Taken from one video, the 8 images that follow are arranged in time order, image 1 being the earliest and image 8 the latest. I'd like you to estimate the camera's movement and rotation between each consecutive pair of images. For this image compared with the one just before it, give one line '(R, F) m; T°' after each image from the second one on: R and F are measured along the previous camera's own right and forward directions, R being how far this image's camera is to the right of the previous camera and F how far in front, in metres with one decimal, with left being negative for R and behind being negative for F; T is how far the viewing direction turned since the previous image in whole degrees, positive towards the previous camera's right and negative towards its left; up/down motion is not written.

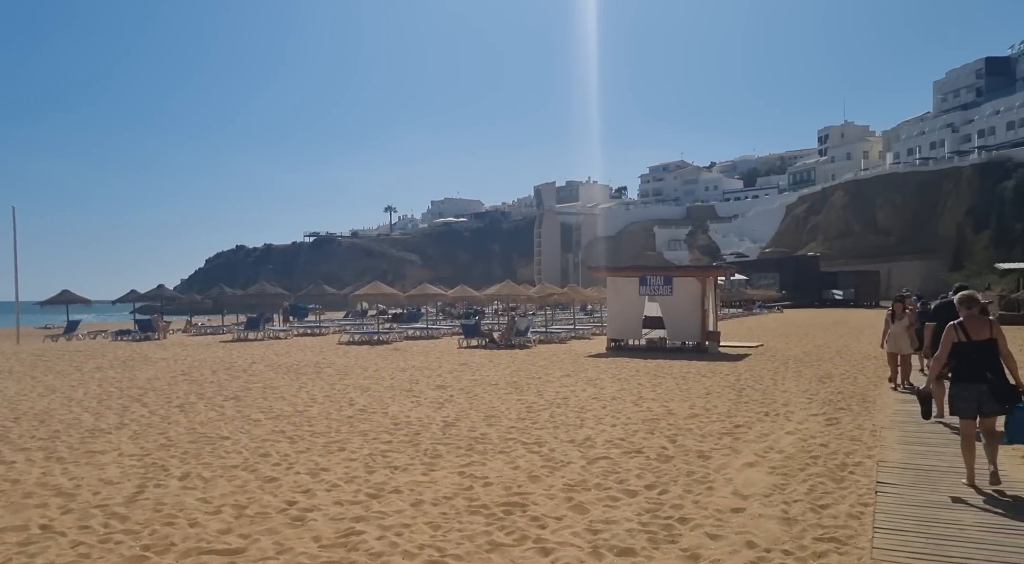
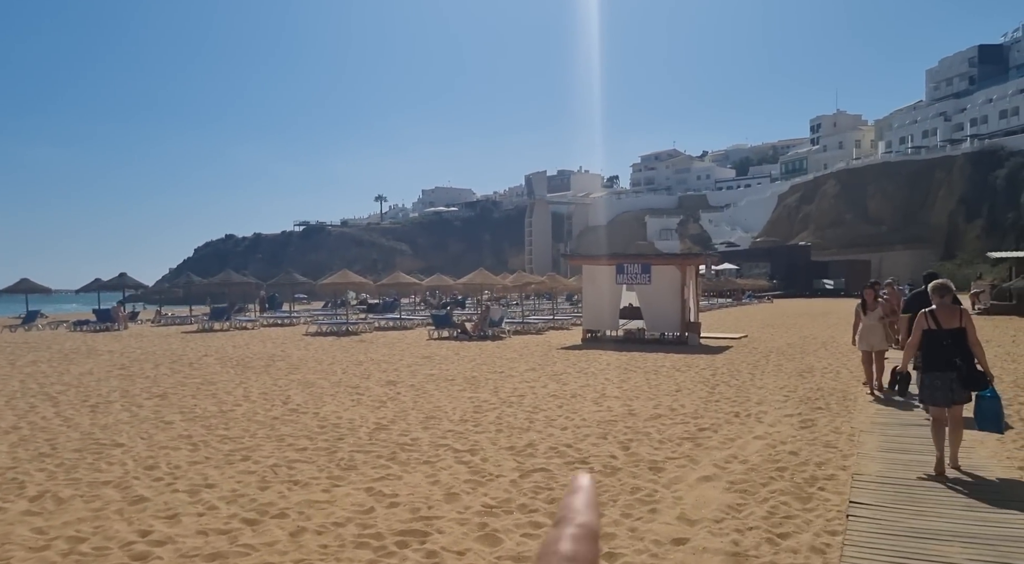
(+0.6, +0.8) m; +1°
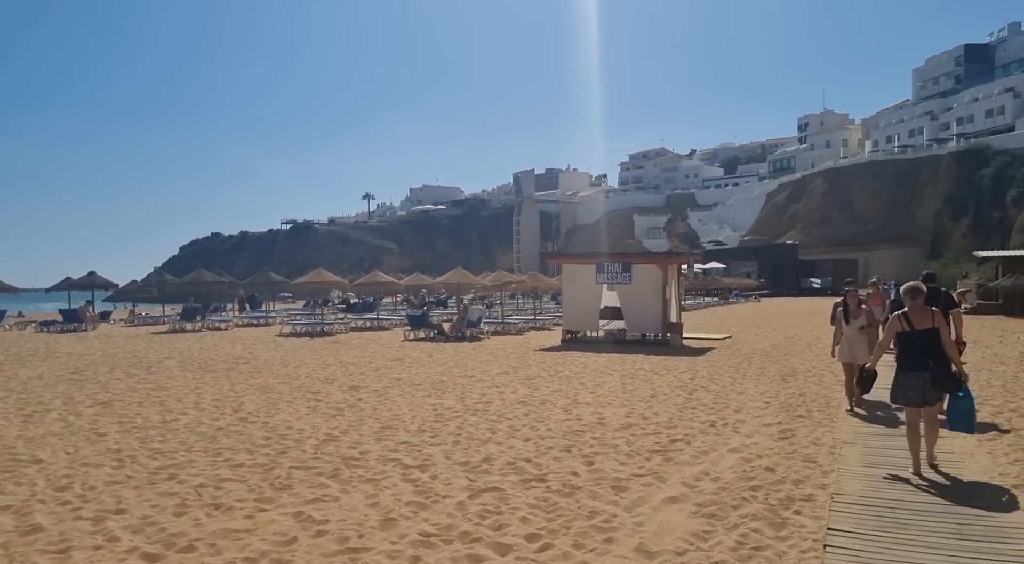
(+0.3, +0.5) m; +1°
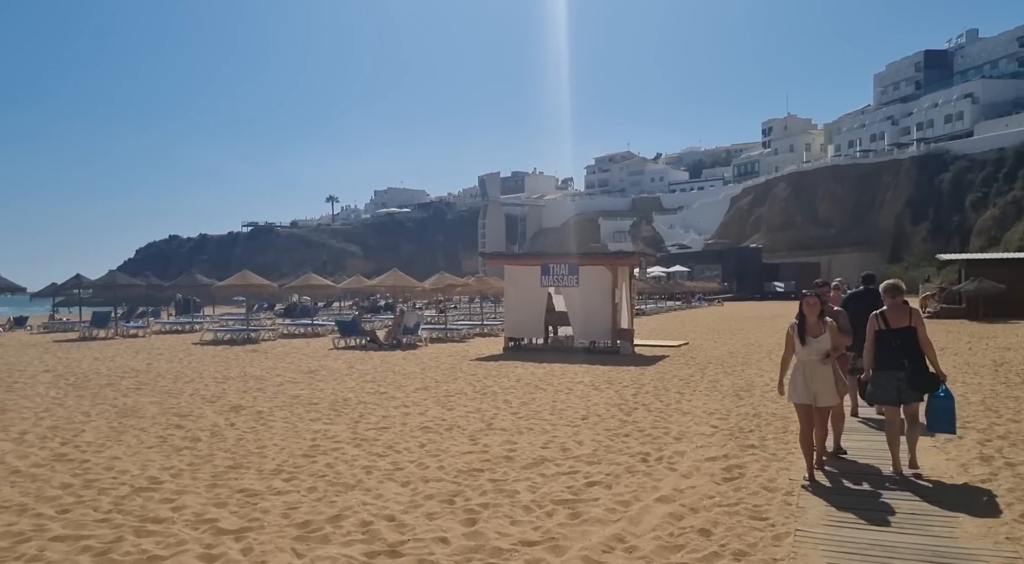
(+0.7, +1.4) m; +3°
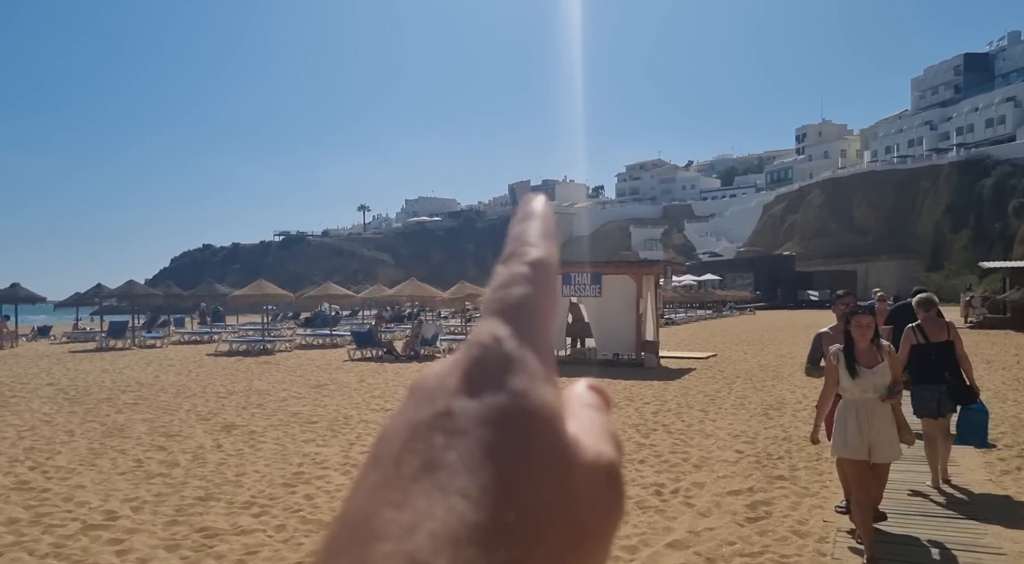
(+0.3, +0.6) m; -3°
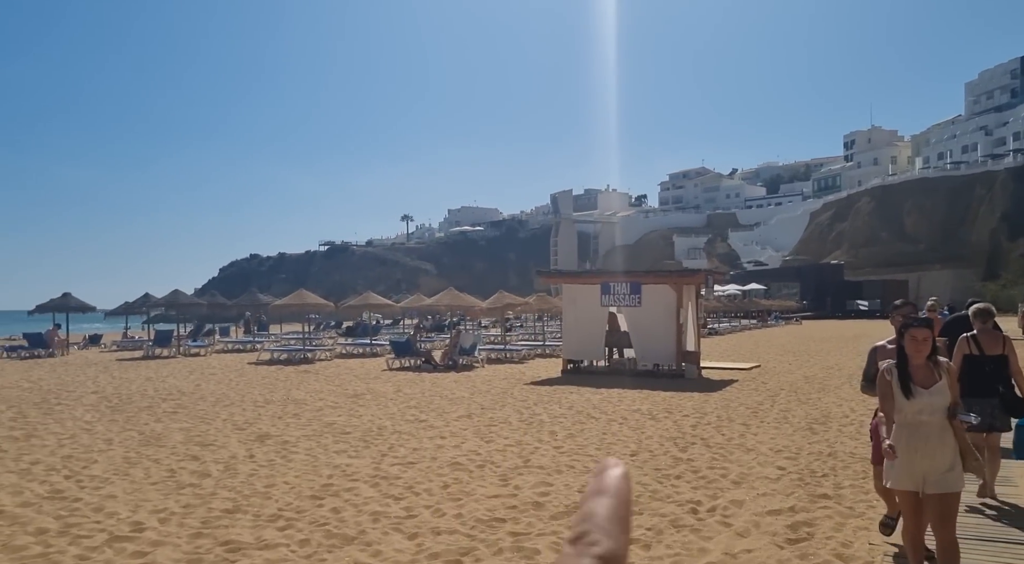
(0.0, +0.2) m; -3°
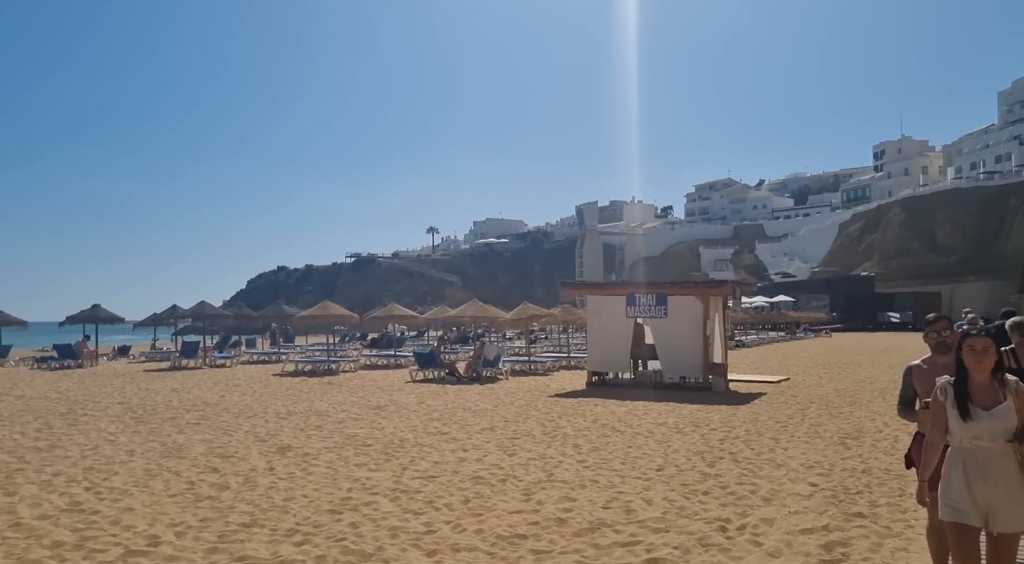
(0.0, +0.1) m; -2°
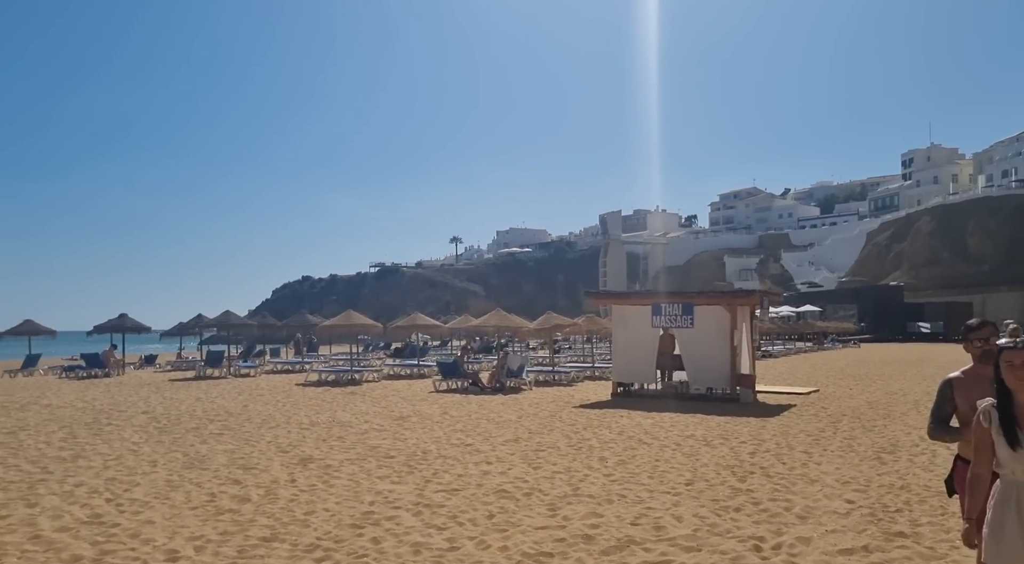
(0.0, +0.1) m; -2°
